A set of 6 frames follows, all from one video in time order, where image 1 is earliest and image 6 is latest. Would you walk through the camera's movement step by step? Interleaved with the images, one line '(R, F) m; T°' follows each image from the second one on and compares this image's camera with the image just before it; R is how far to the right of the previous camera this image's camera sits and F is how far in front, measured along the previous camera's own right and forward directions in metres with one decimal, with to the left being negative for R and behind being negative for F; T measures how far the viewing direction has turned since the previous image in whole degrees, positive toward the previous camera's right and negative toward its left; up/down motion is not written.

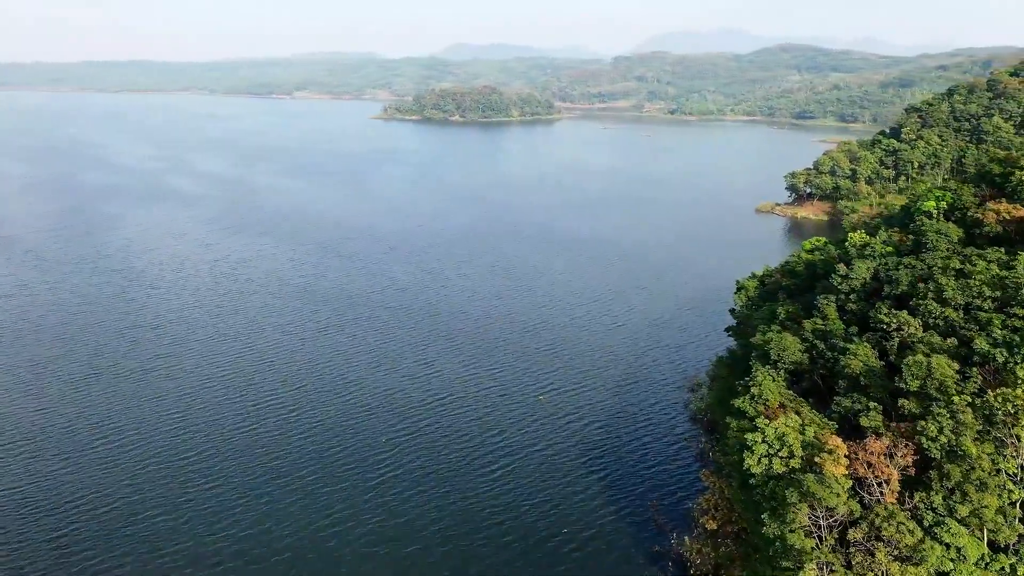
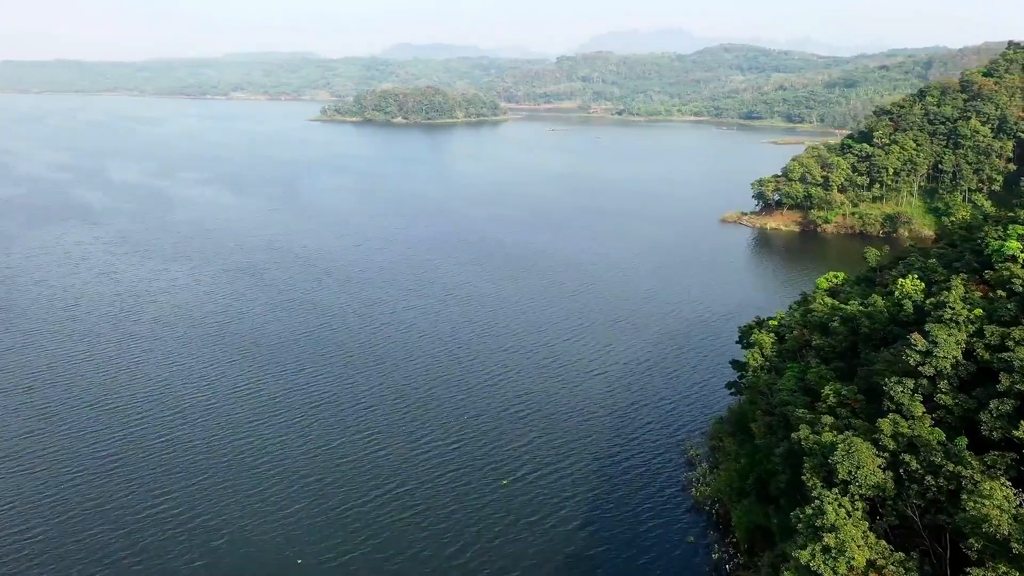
(-0.2, +7.0) m; +4°
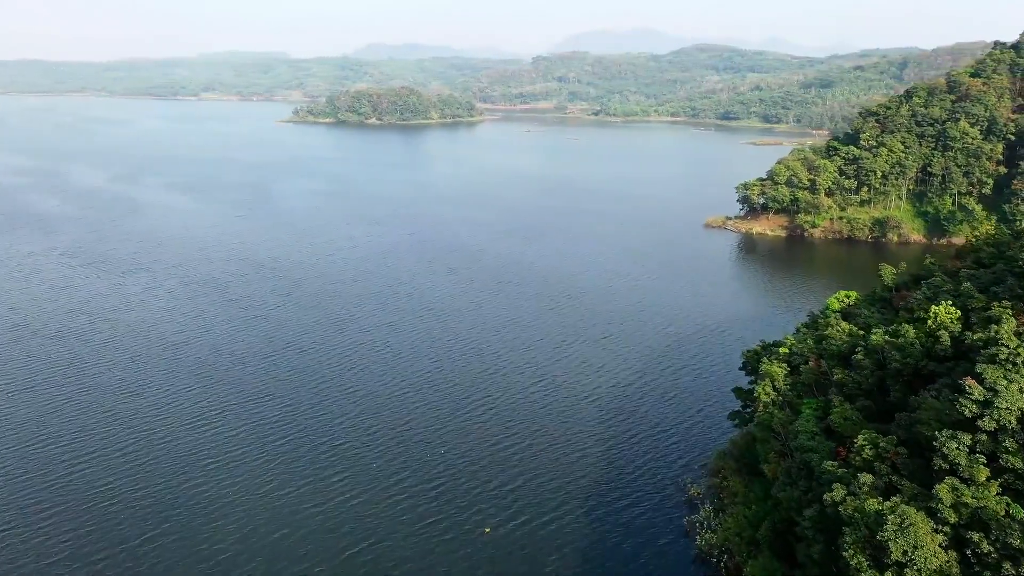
(-0.2, +2.8) m; +2°
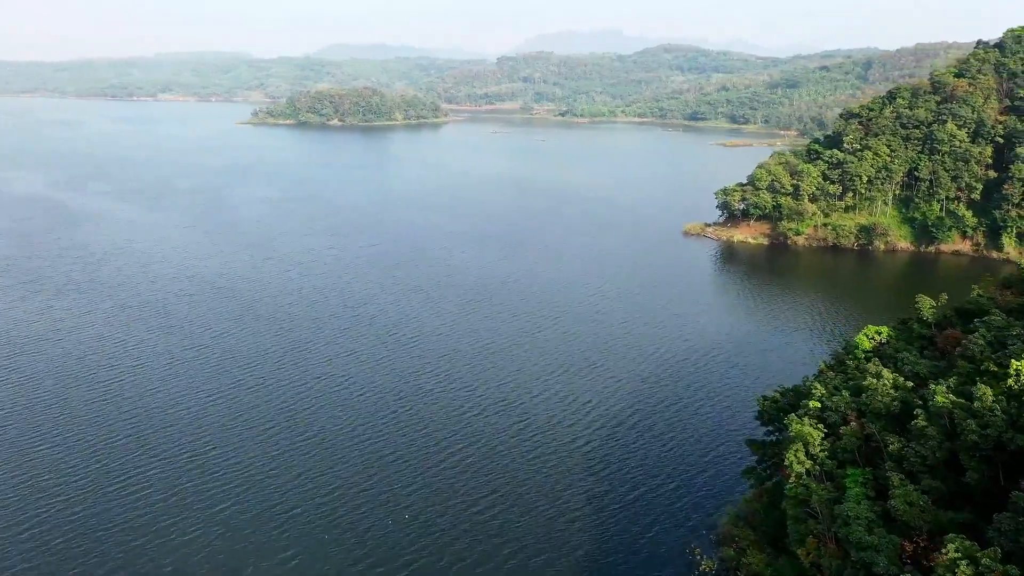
(-0.3, +4.3) m; +2°
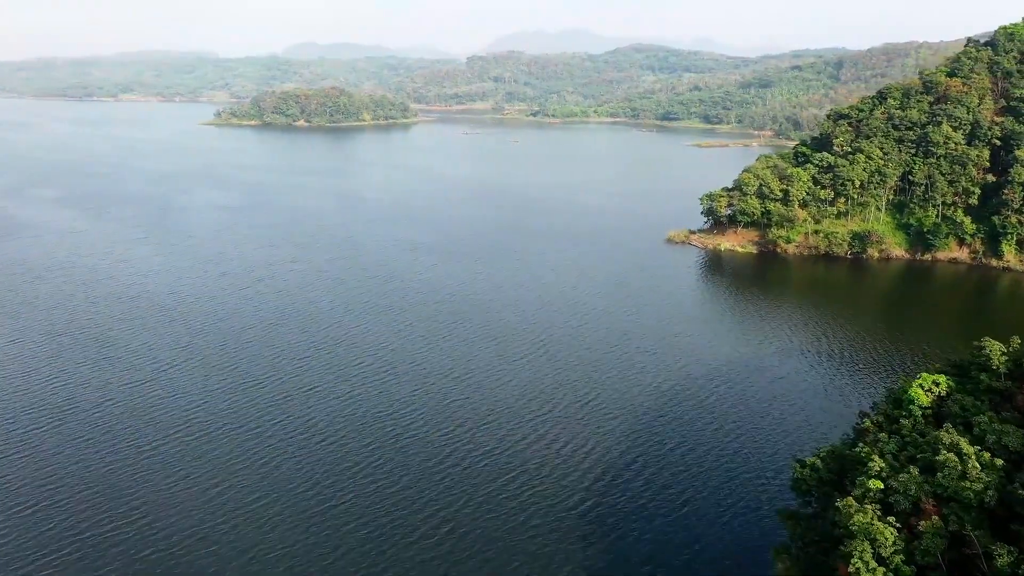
(-0.2, +4.3) m; +2°
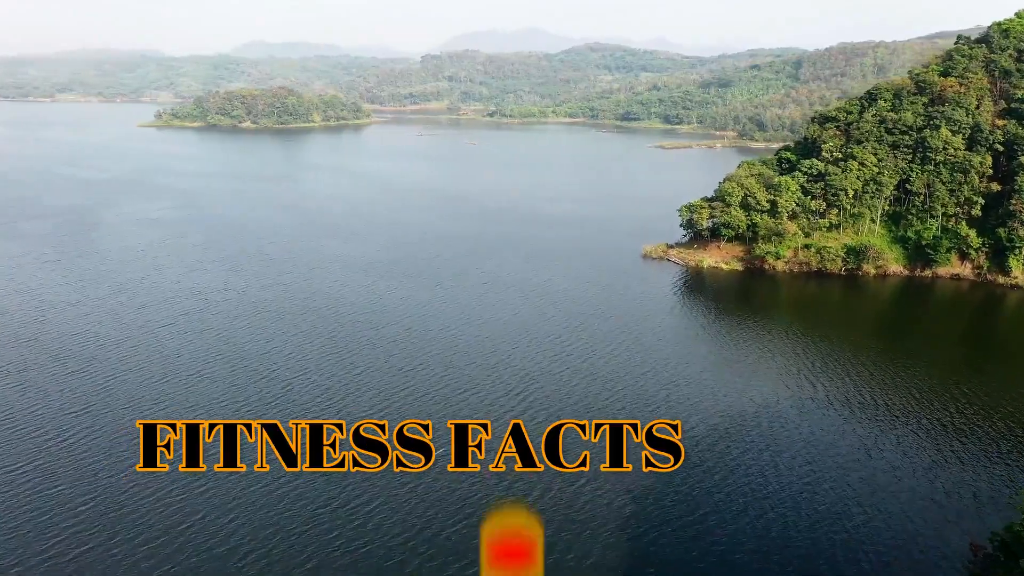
(-0.3, +6.9) m; +3°
